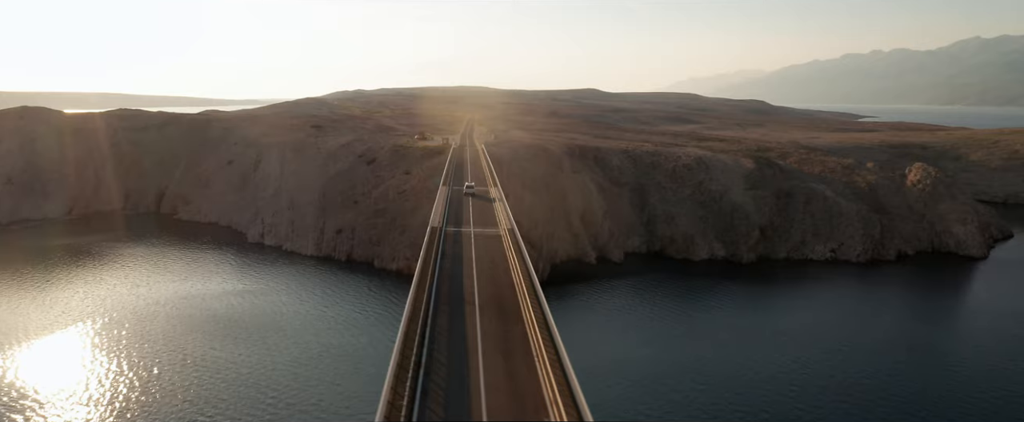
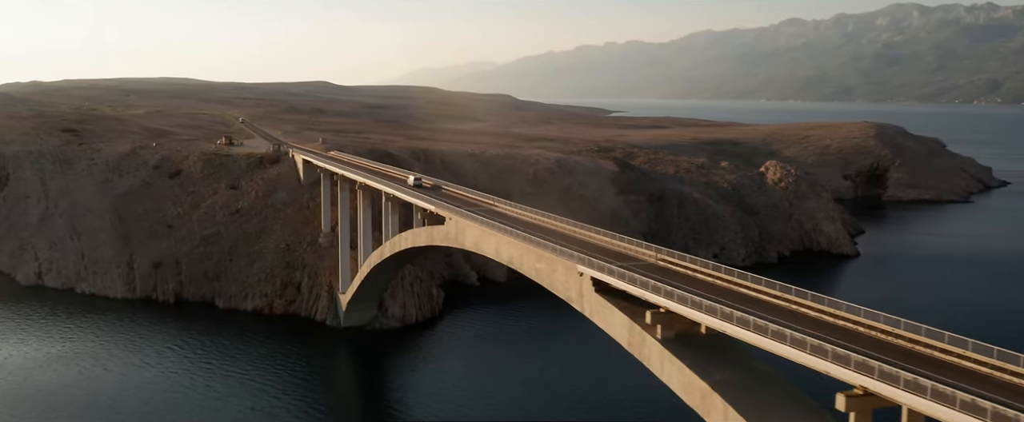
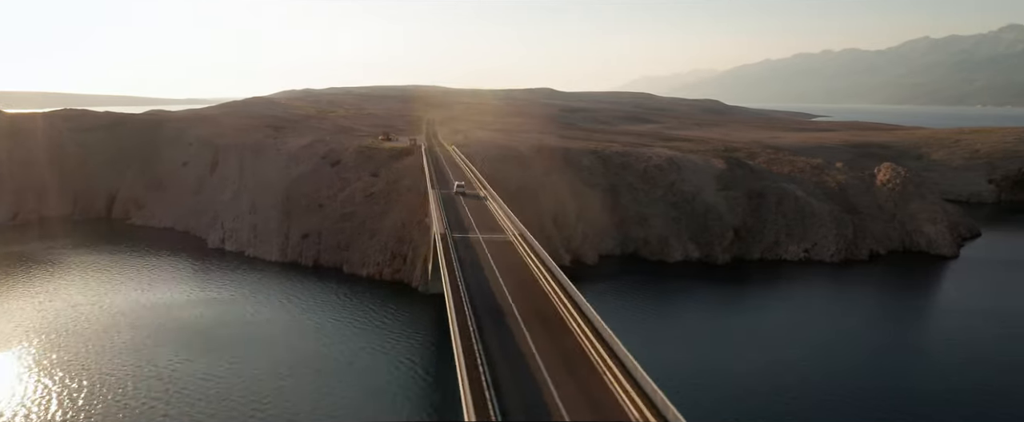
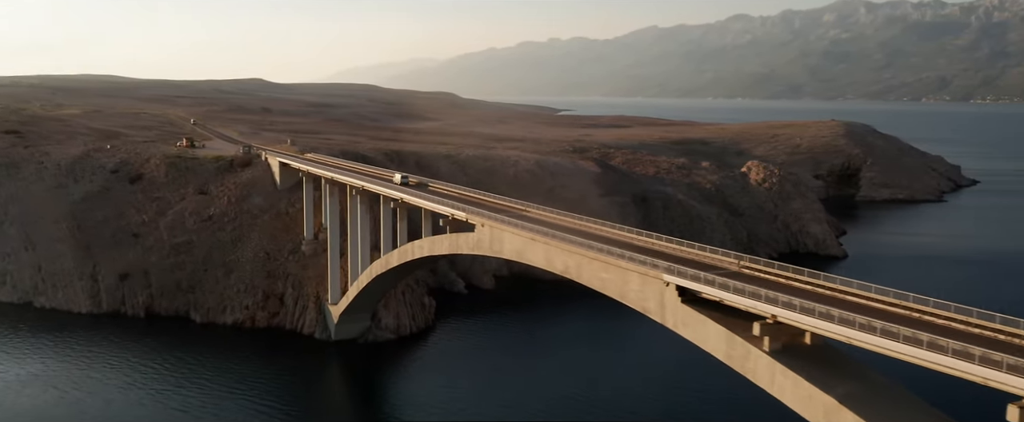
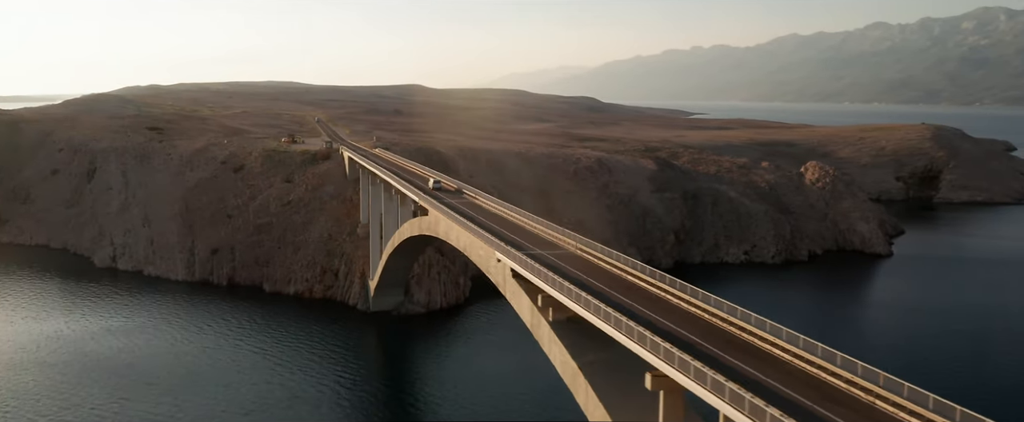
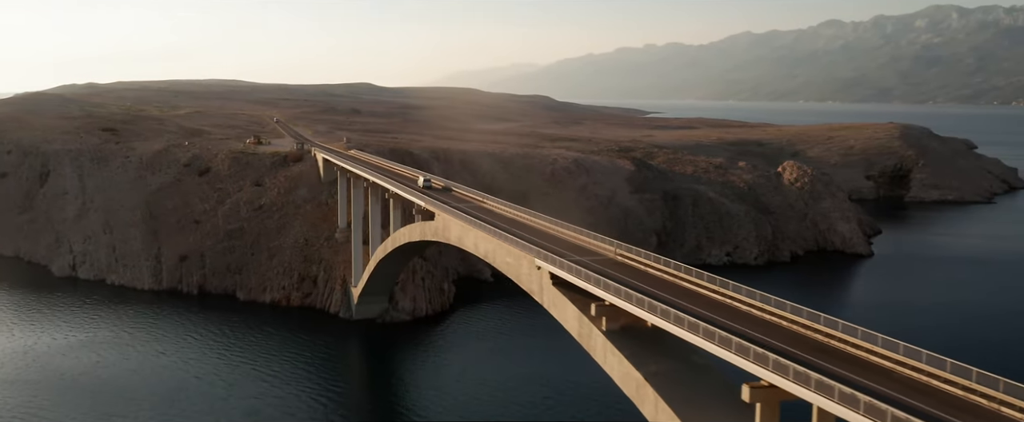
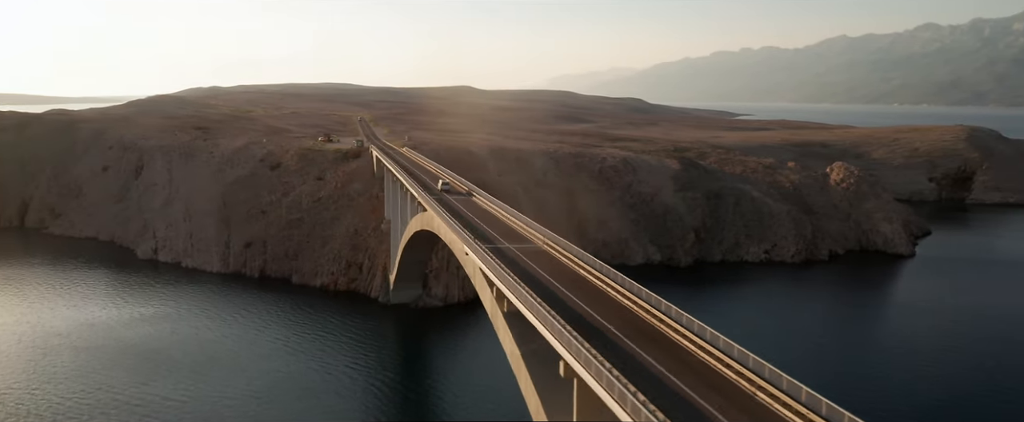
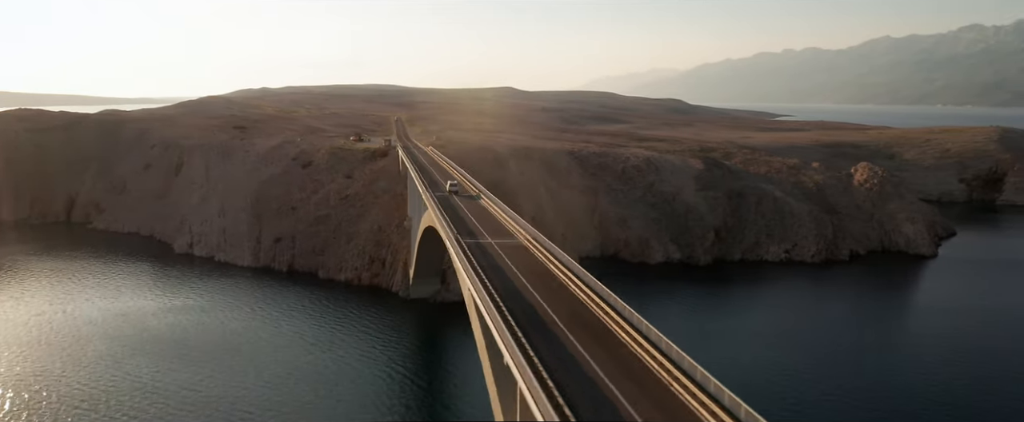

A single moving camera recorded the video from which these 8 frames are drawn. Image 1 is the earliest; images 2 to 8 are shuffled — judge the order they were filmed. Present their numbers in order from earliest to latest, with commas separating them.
3, 8, 7, 5, 6, 2, 4
